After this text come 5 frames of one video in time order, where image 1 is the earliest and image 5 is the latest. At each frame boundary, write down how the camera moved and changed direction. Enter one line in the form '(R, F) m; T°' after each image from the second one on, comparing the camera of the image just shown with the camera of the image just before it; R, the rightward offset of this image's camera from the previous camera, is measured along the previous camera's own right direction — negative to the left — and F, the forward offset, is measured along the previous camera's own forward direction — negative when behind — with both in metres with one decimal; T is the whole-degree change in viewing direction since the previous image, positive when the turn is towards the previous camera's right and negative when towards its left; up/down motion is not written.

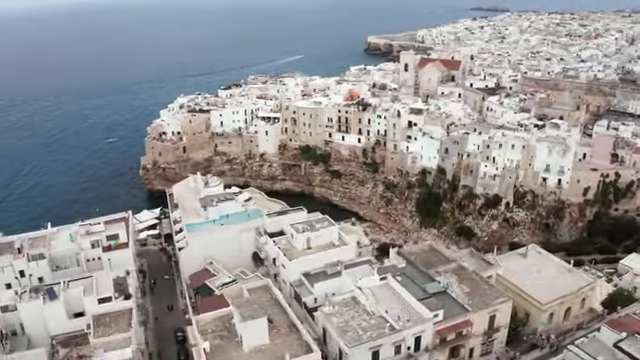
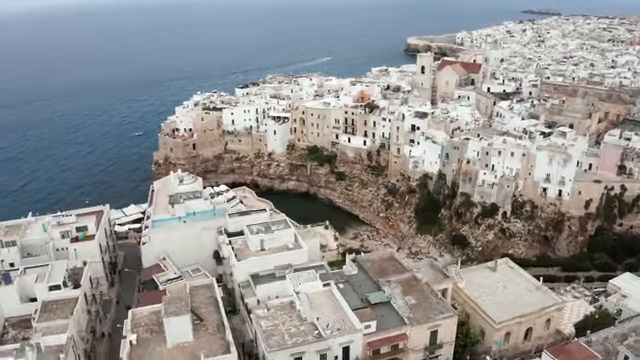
(+7.7, +0.6) m; -6°
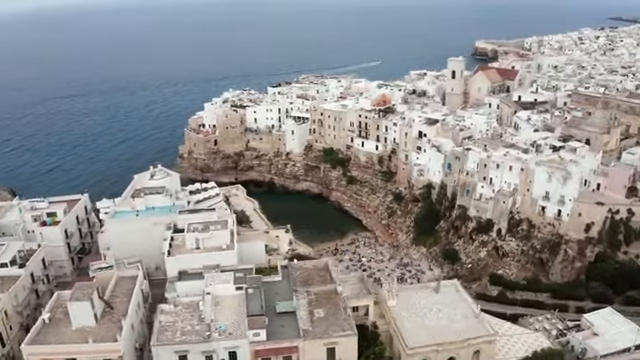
(+11.9, +1.4) m; -10°
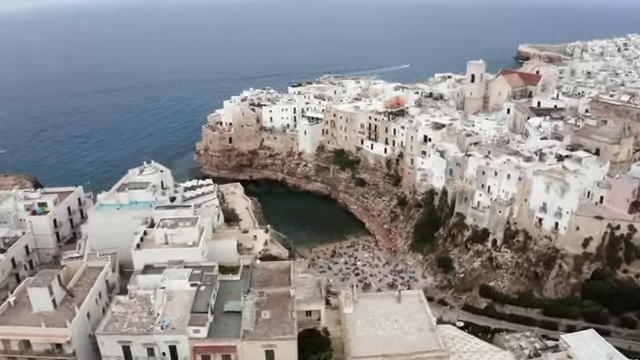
(+6.8, +0.6) m; -6°
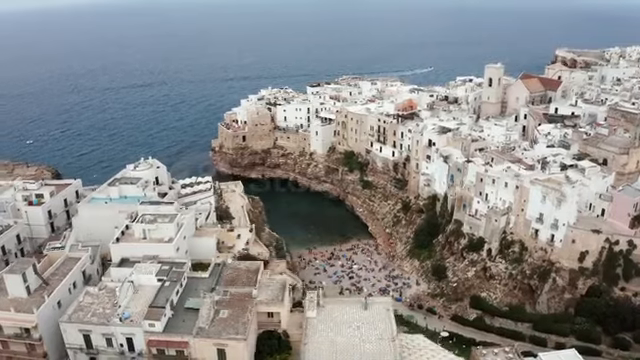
(+5.5, +0.5) m; -5°
